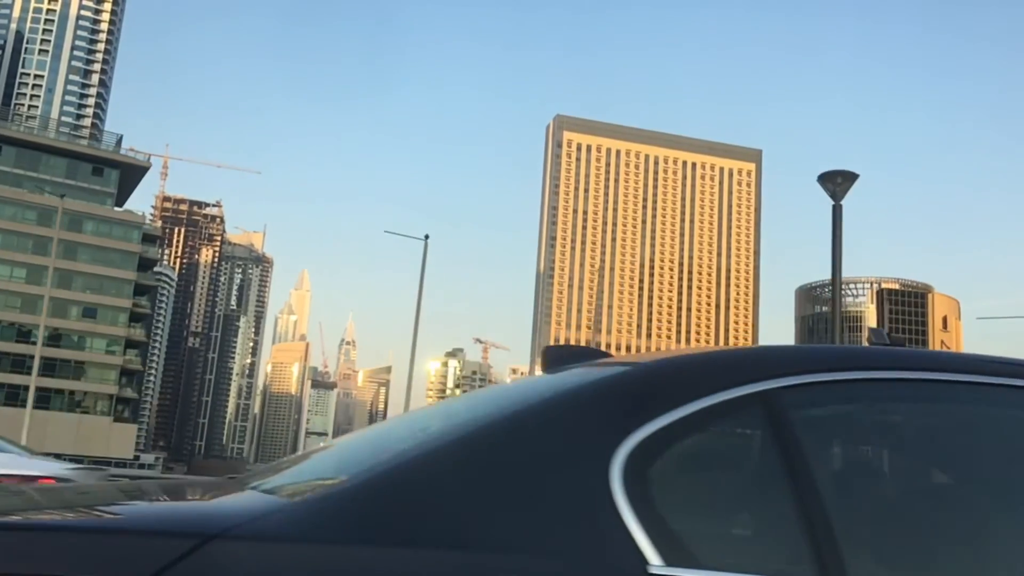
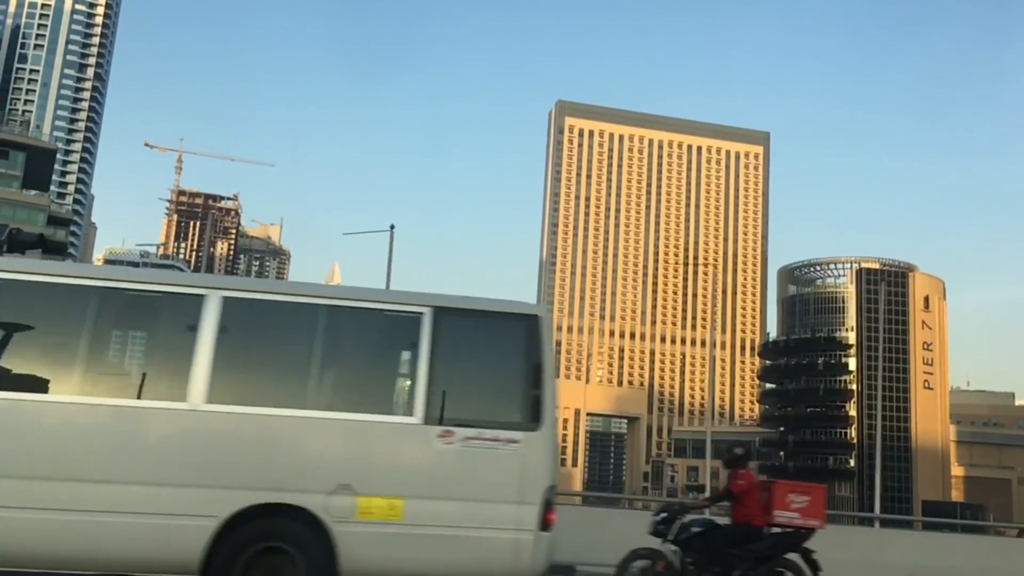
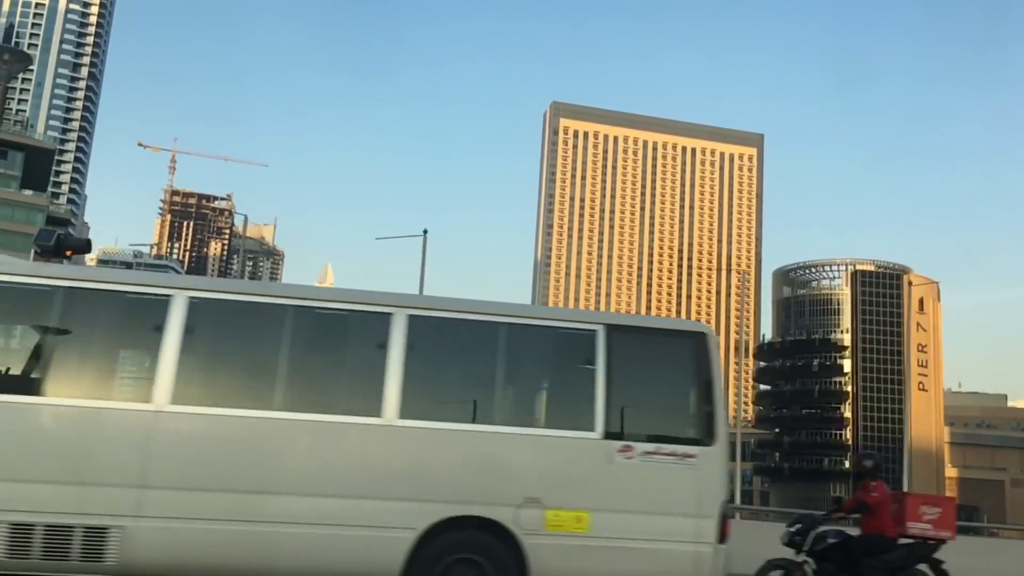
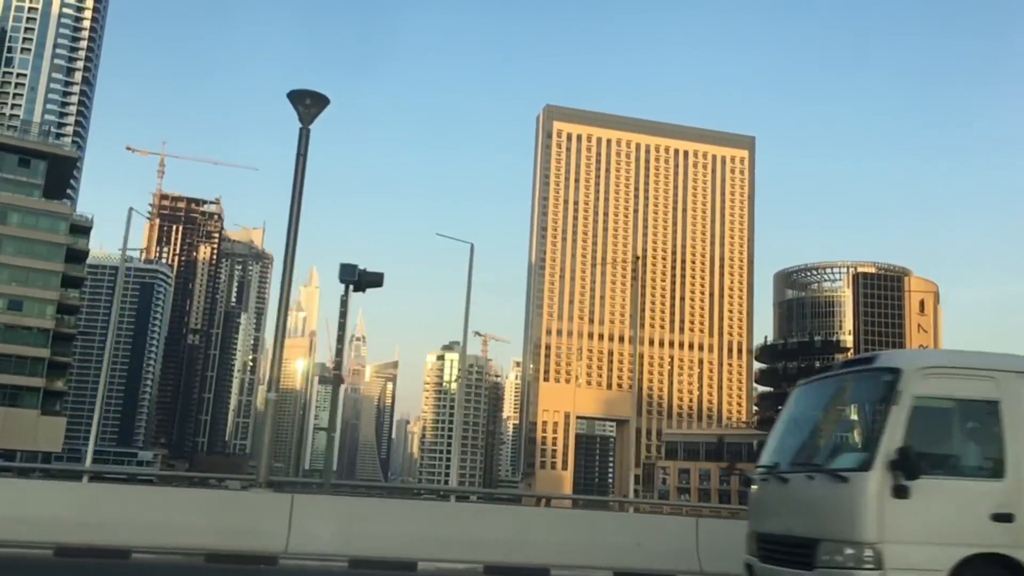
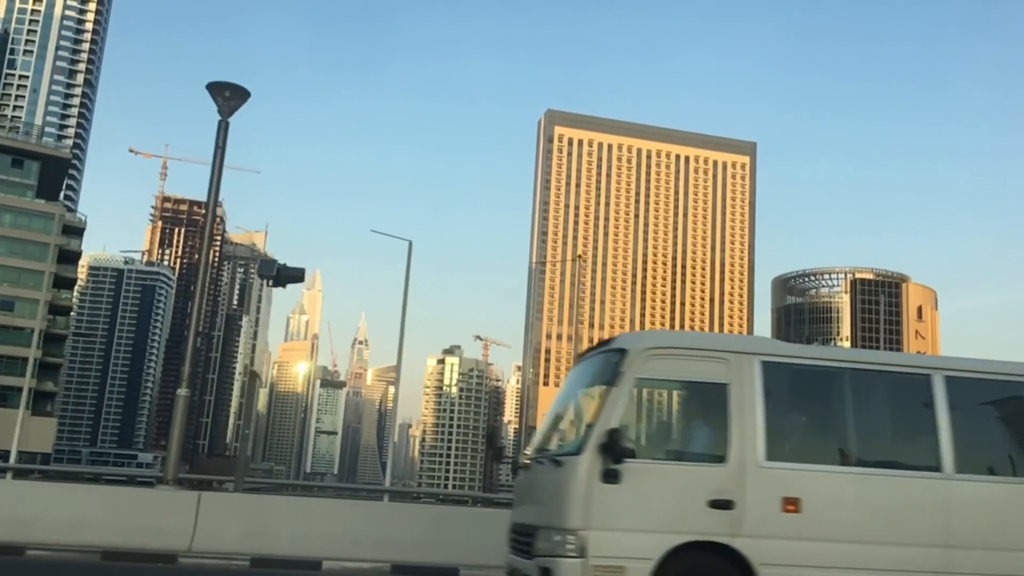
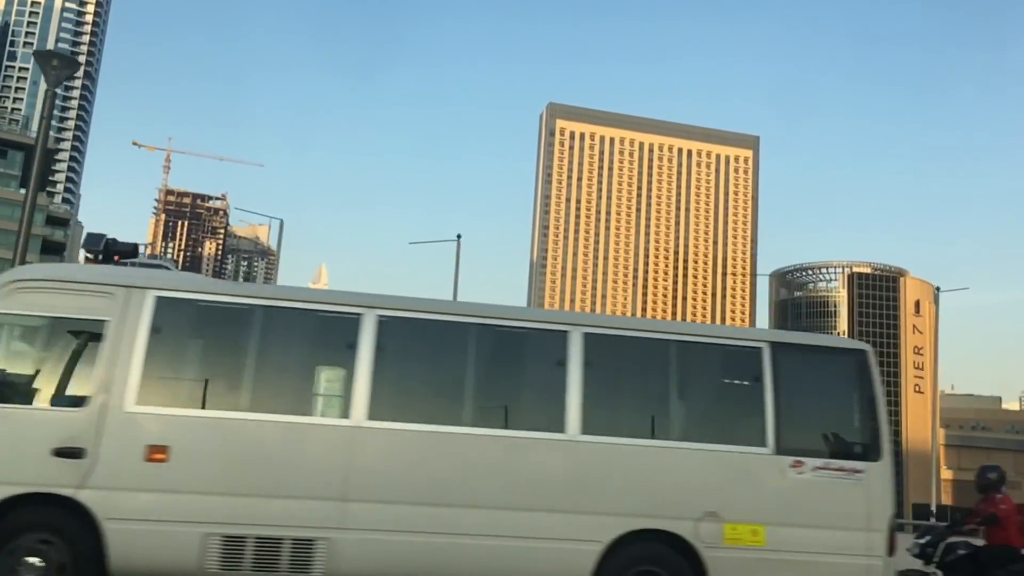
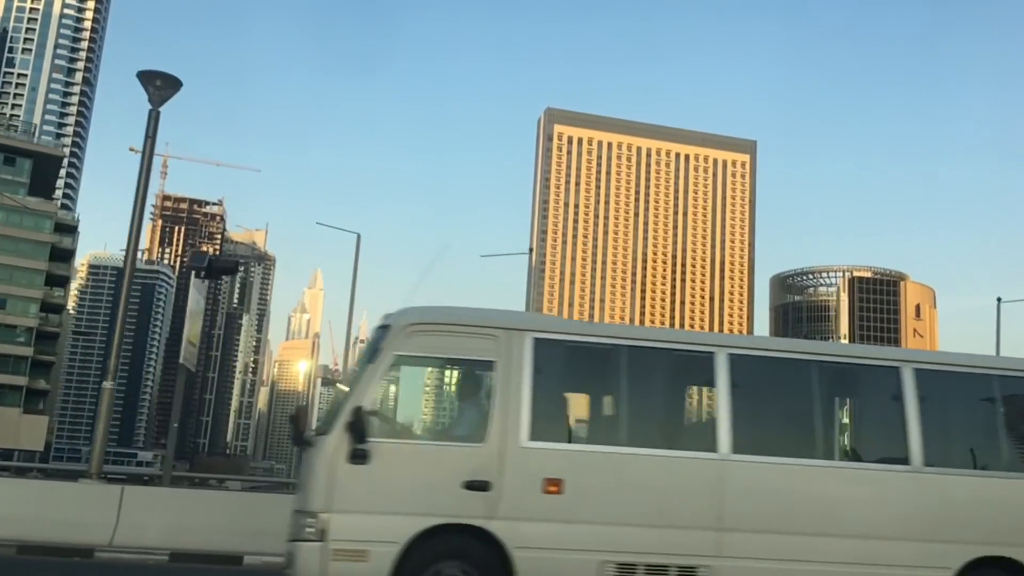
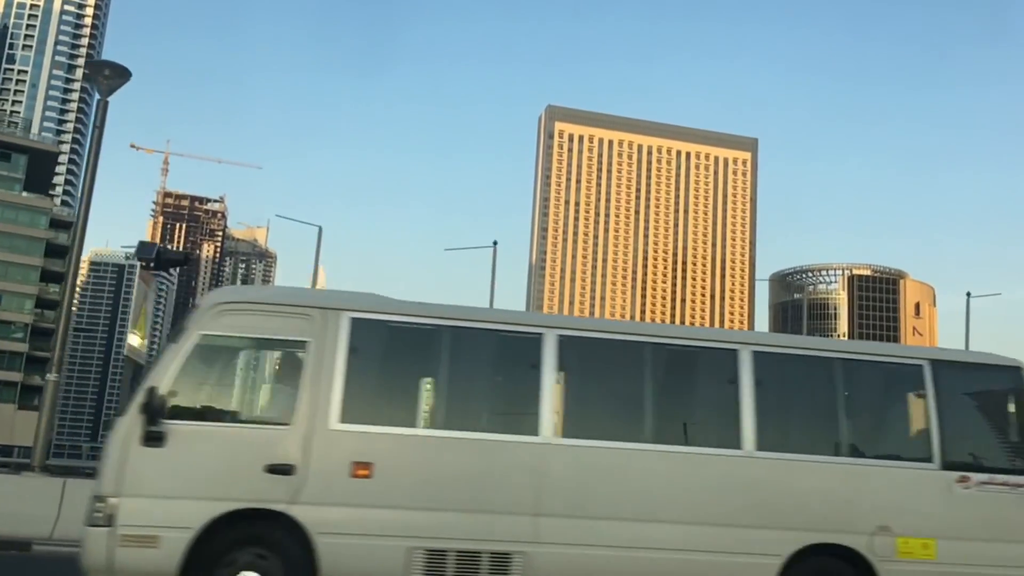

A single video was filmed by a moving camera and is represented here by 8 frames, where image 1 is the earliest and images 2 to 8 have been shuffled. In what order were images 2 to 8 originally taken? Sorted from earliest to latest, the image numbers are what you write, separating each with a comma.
4, 5, 7, 8, 6, 3, 2
